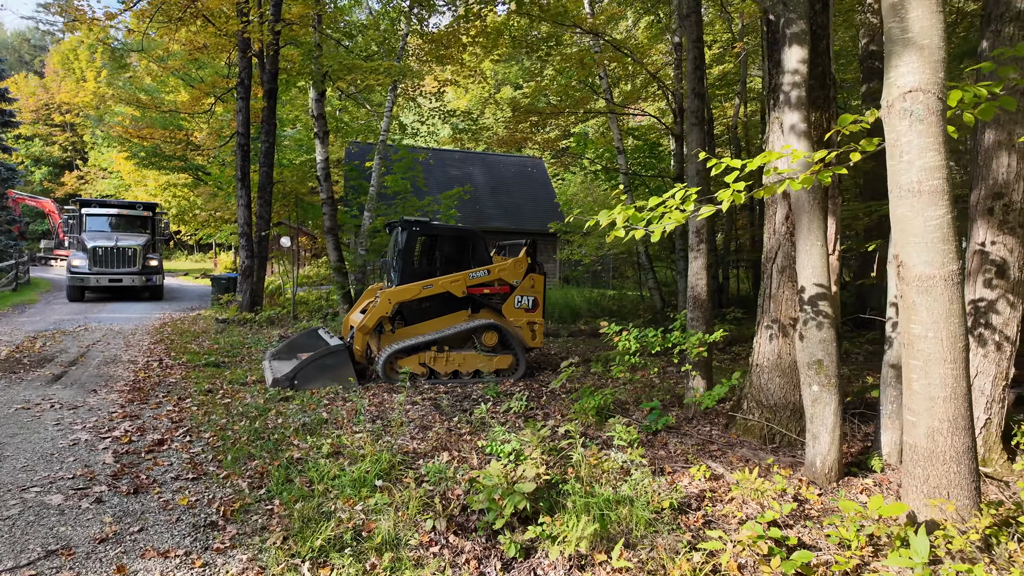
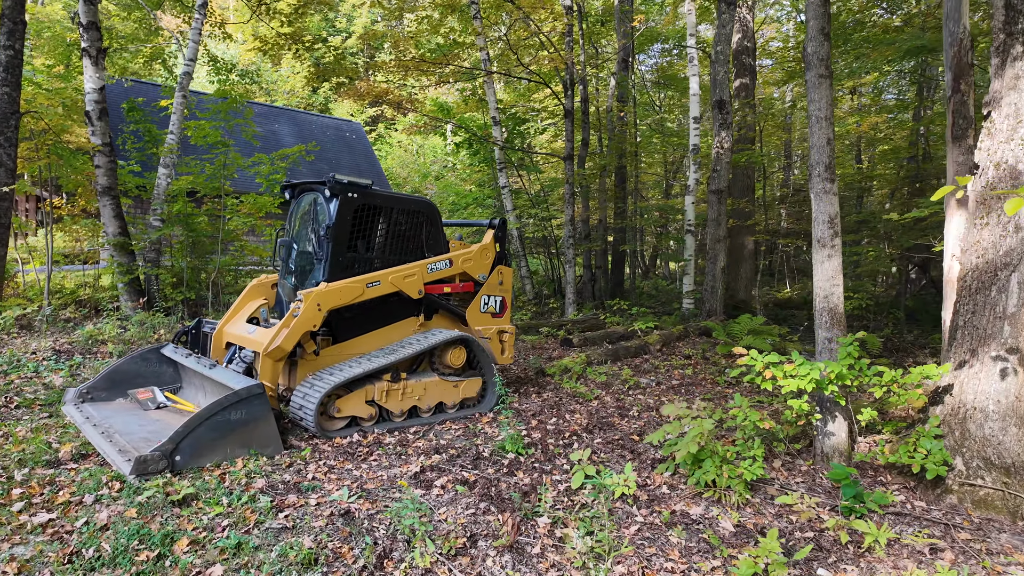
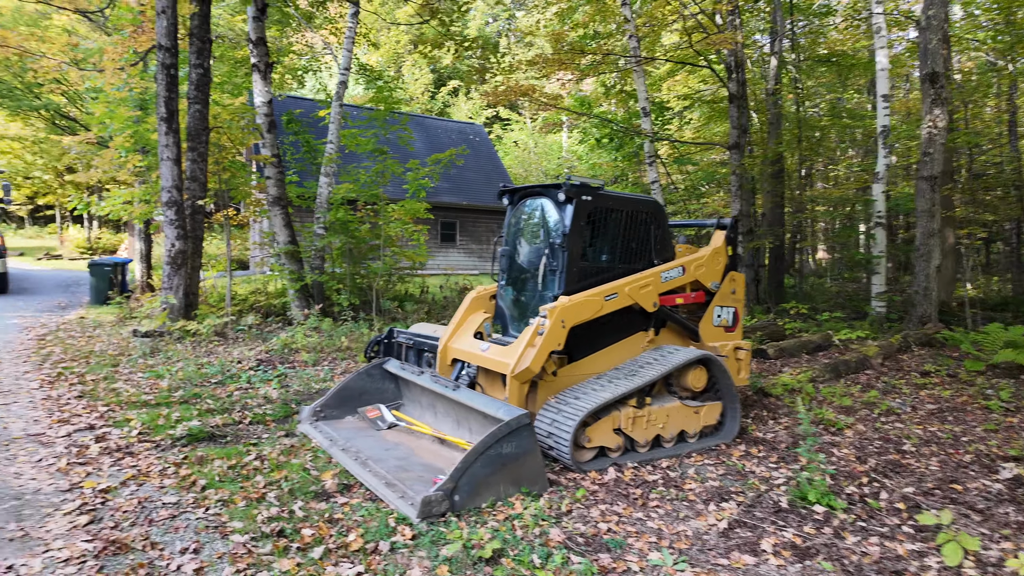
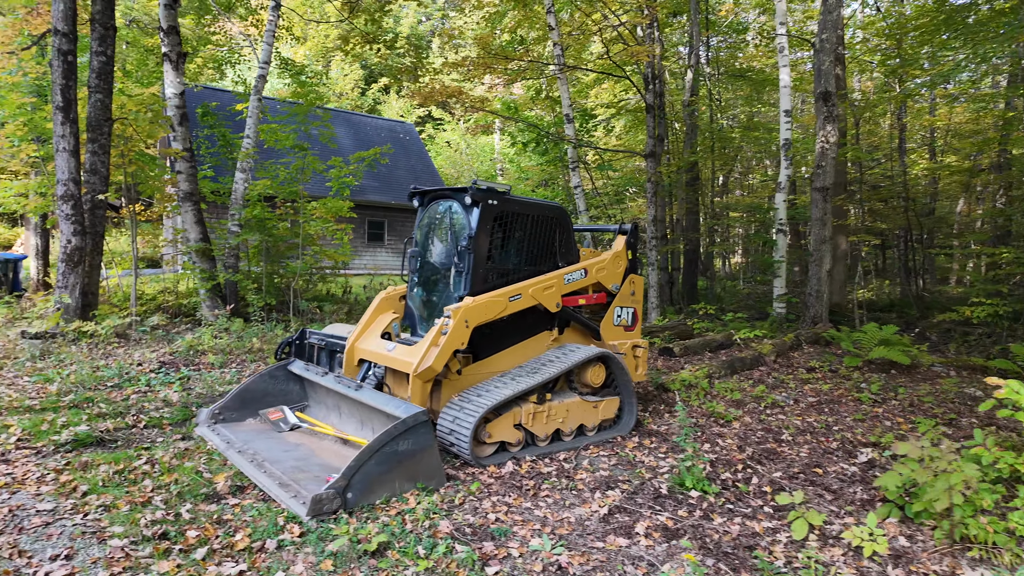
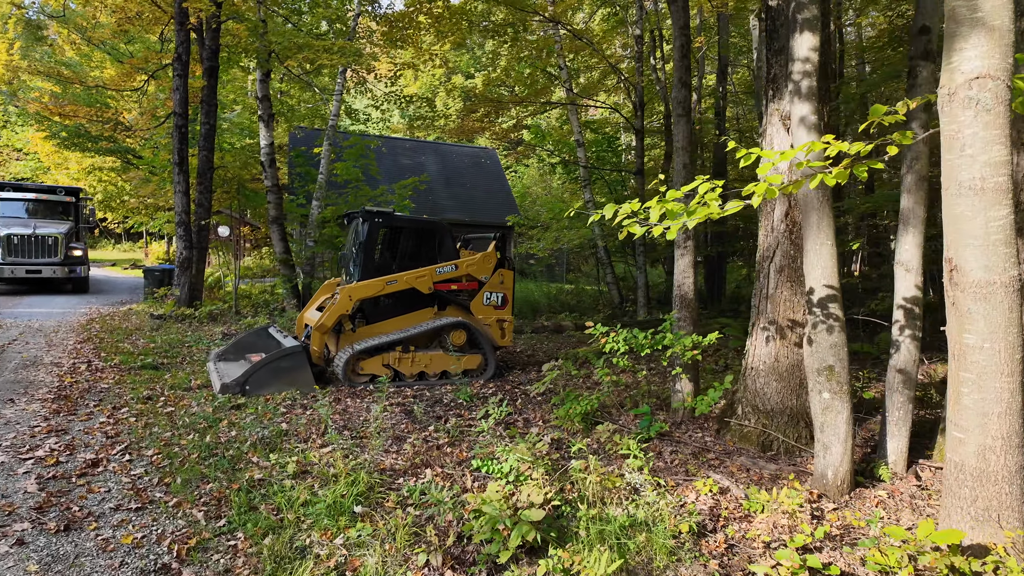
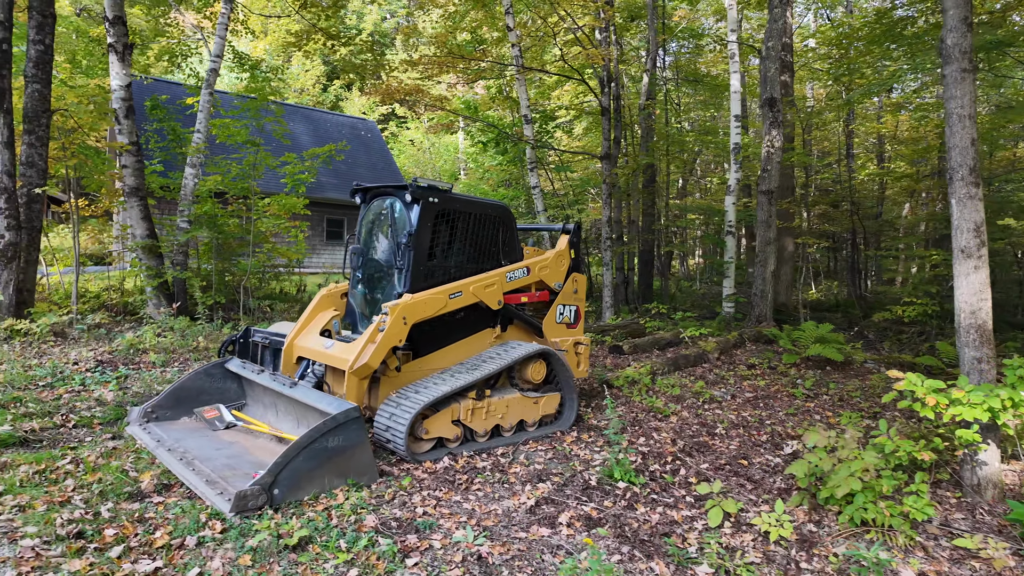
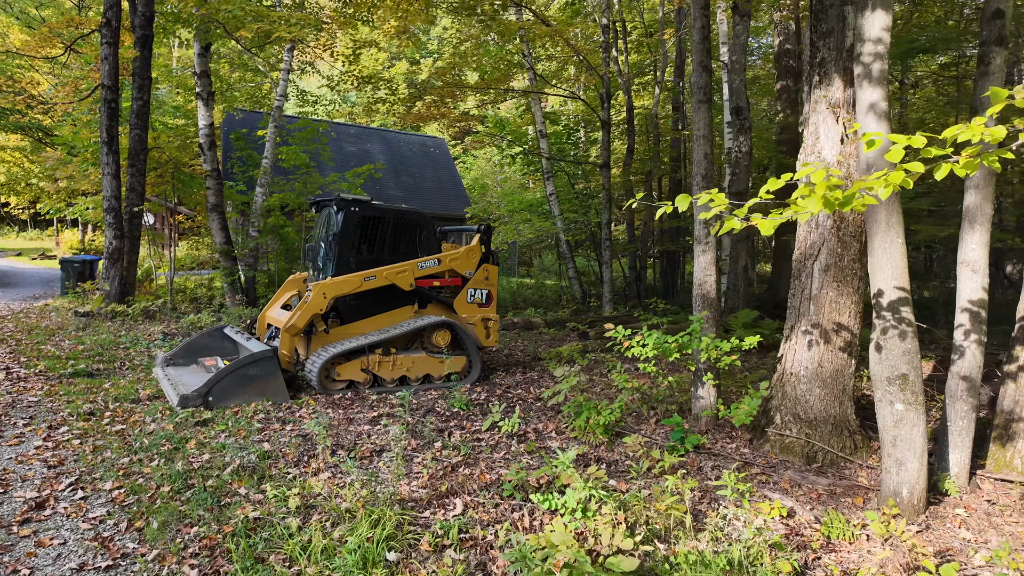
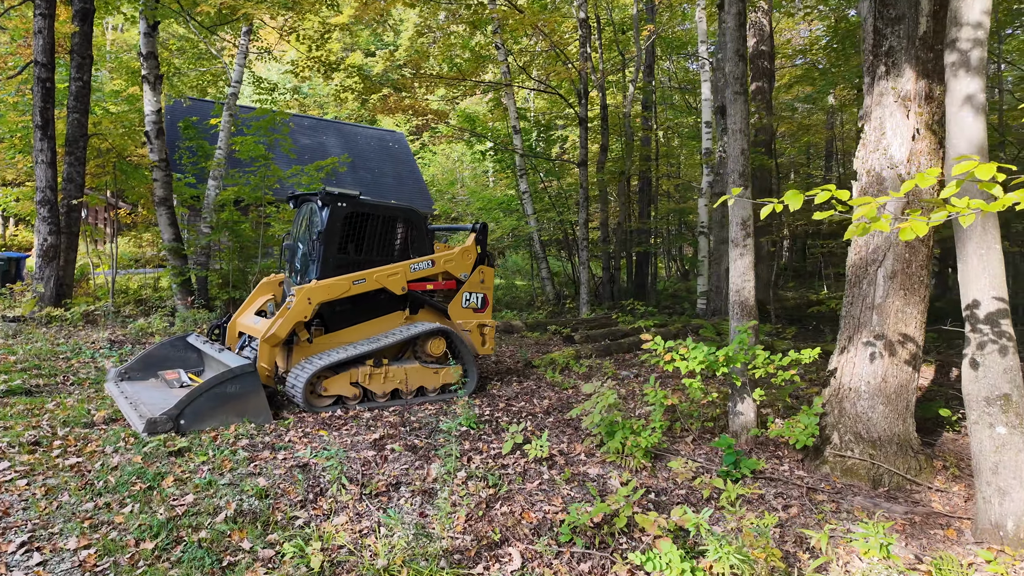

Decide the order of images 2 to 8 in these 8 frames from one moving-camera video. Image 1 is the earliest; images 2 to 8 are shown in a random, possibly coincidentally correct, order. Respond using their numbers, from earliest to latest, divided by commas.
5, 7, 8, 2, 6, 4, 3
